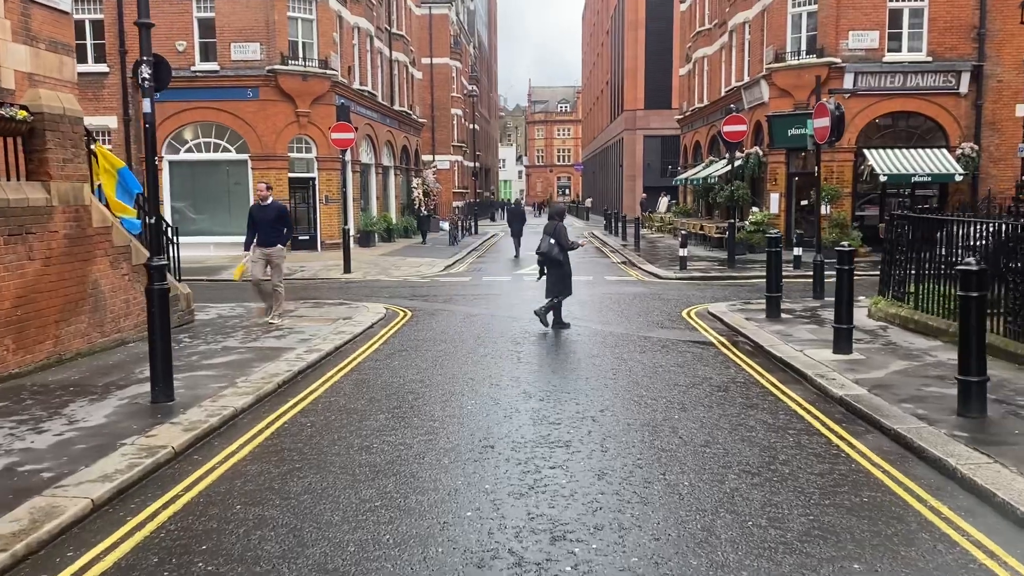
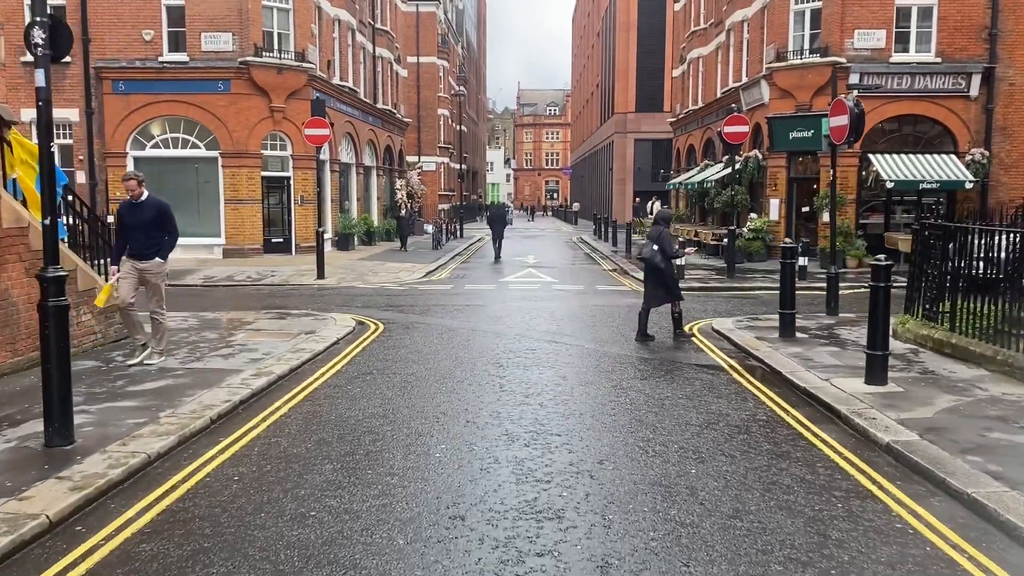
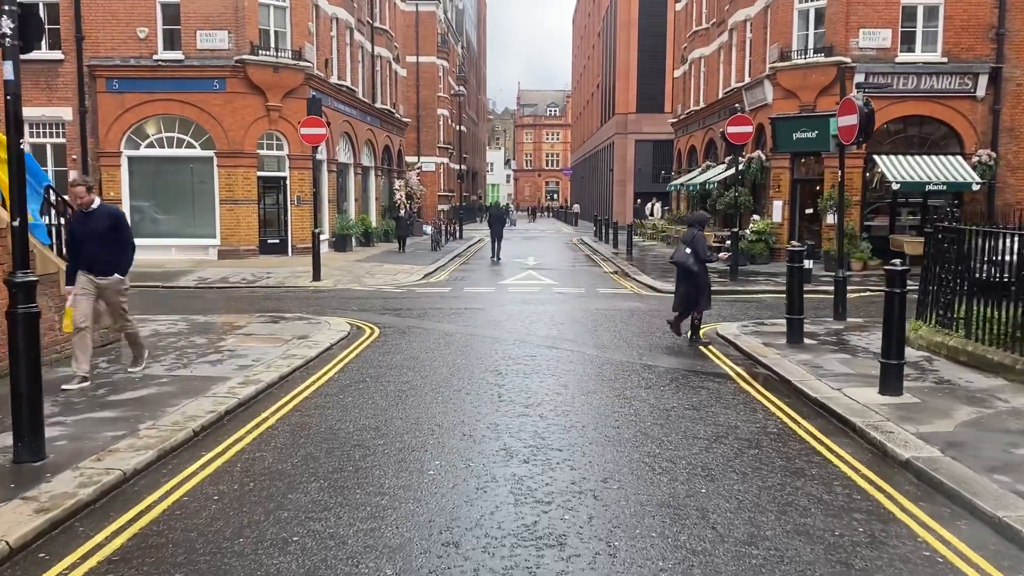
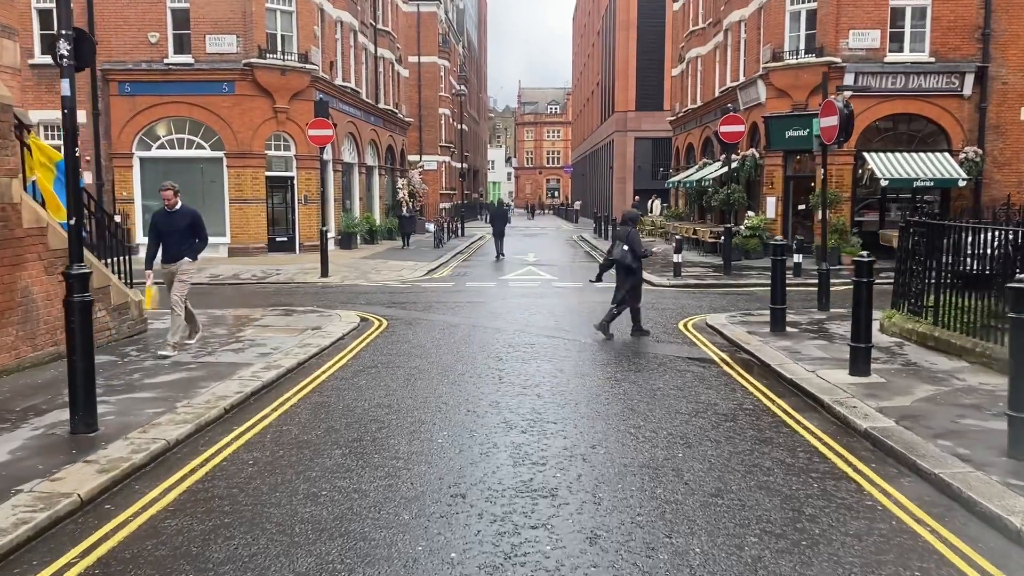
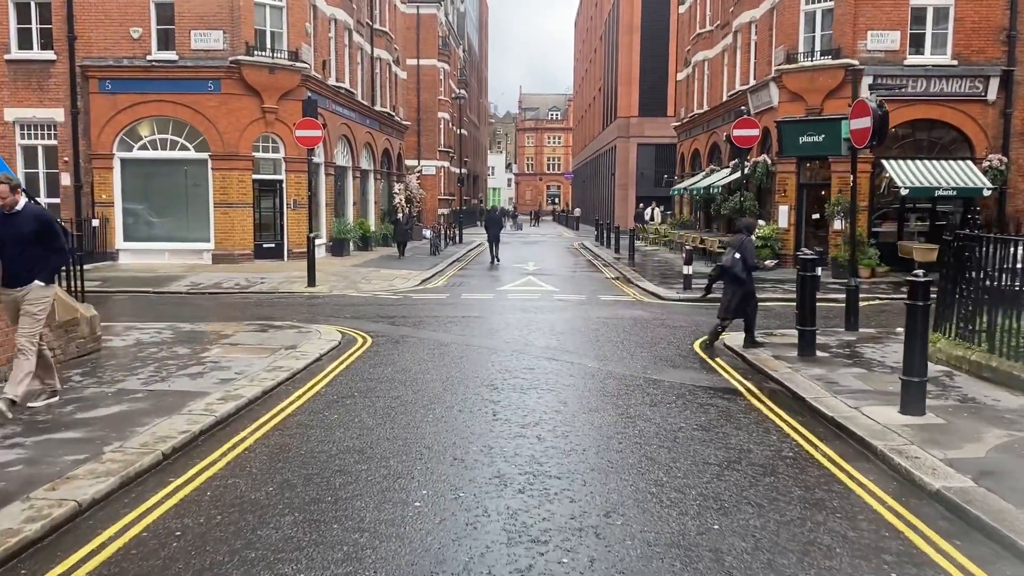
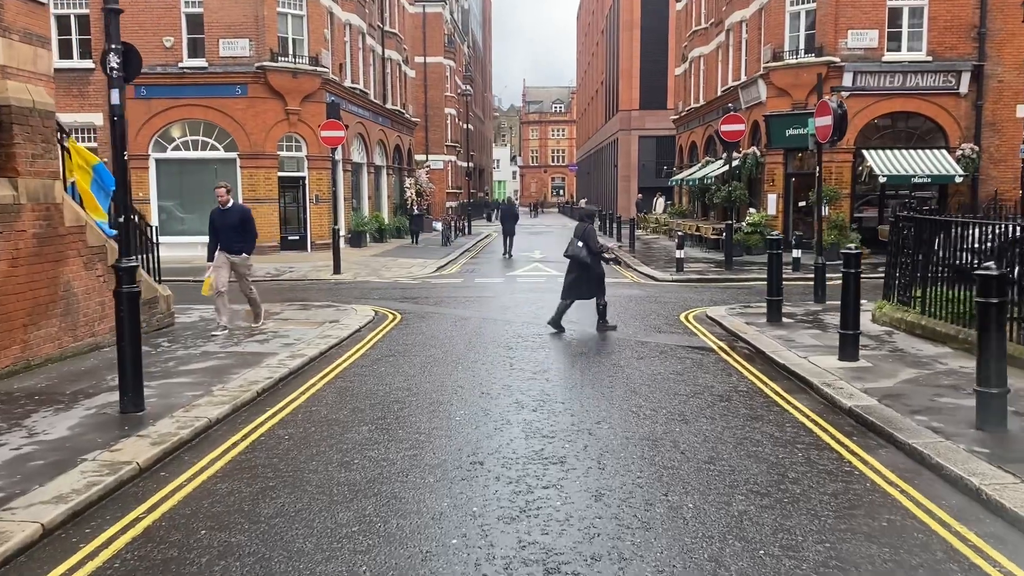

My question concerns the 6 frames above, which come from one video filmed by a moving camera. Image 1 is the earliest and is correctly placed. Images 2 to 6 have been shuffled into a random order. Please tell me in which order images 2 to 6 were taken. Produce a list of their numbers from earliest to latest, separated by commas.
6, 4, 2, 3, 5
